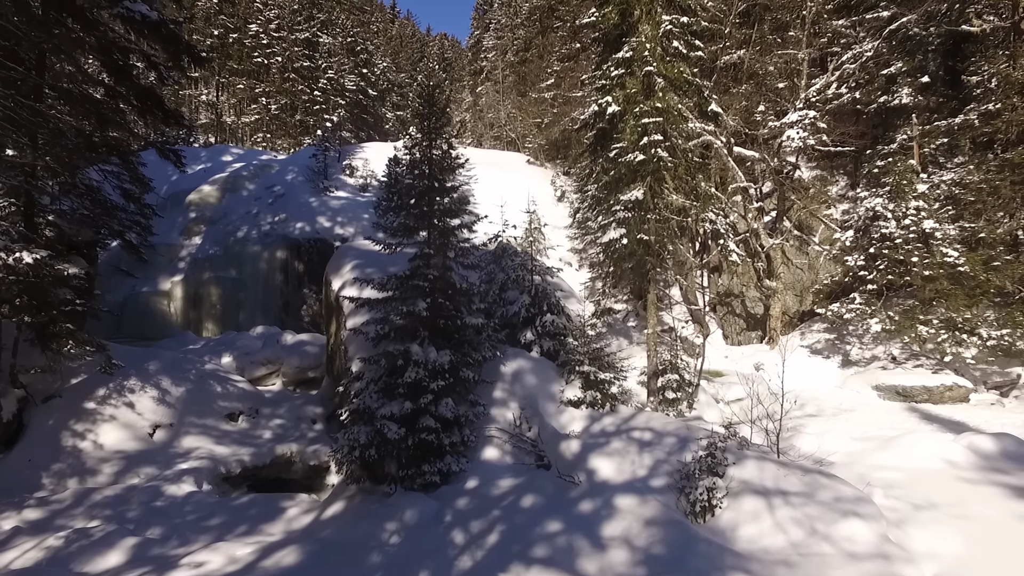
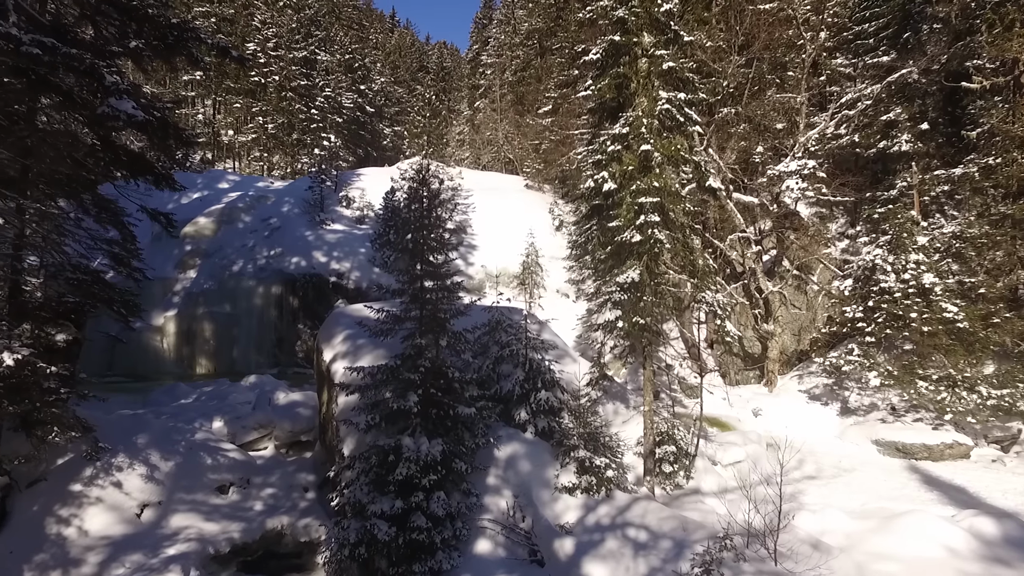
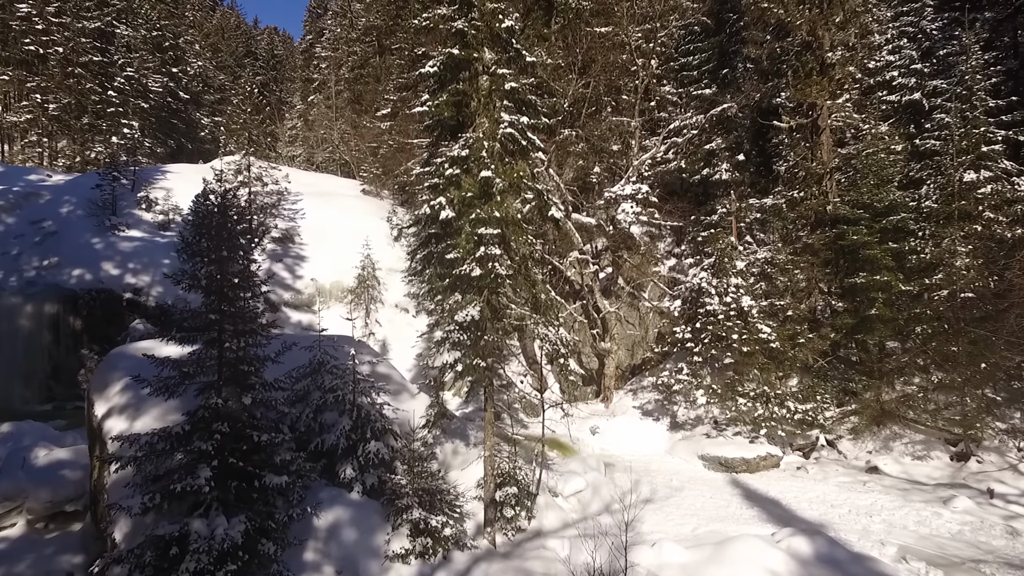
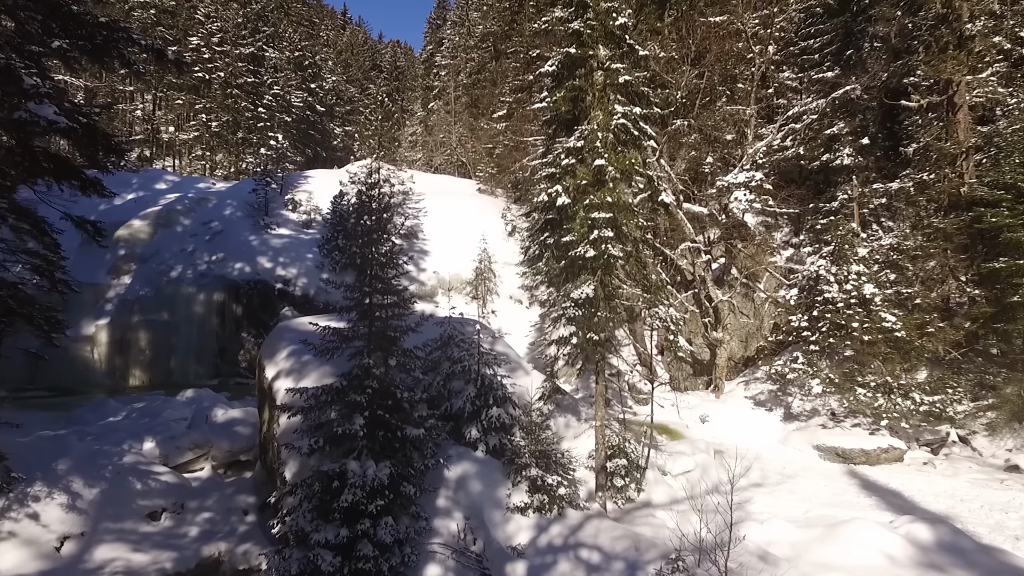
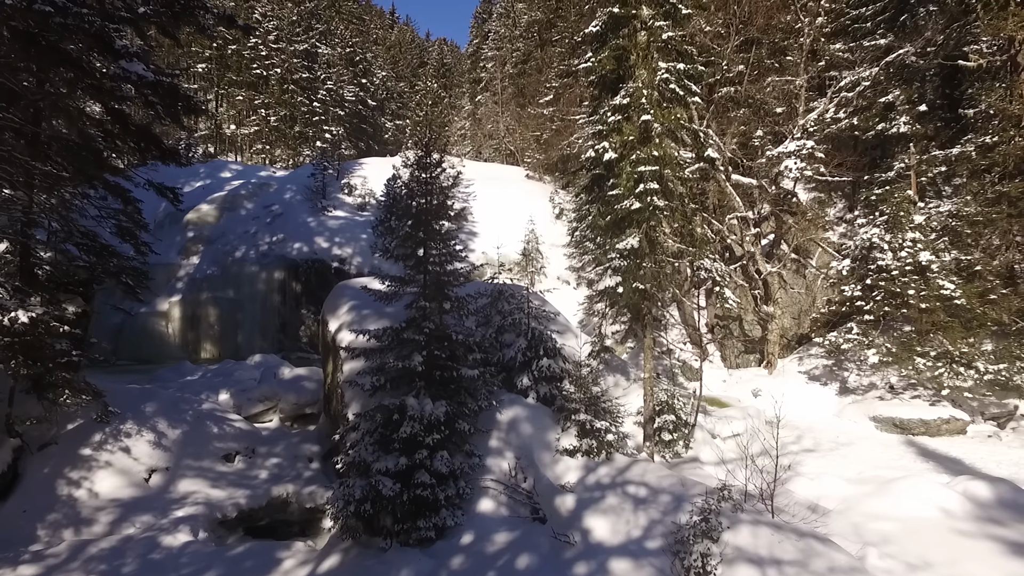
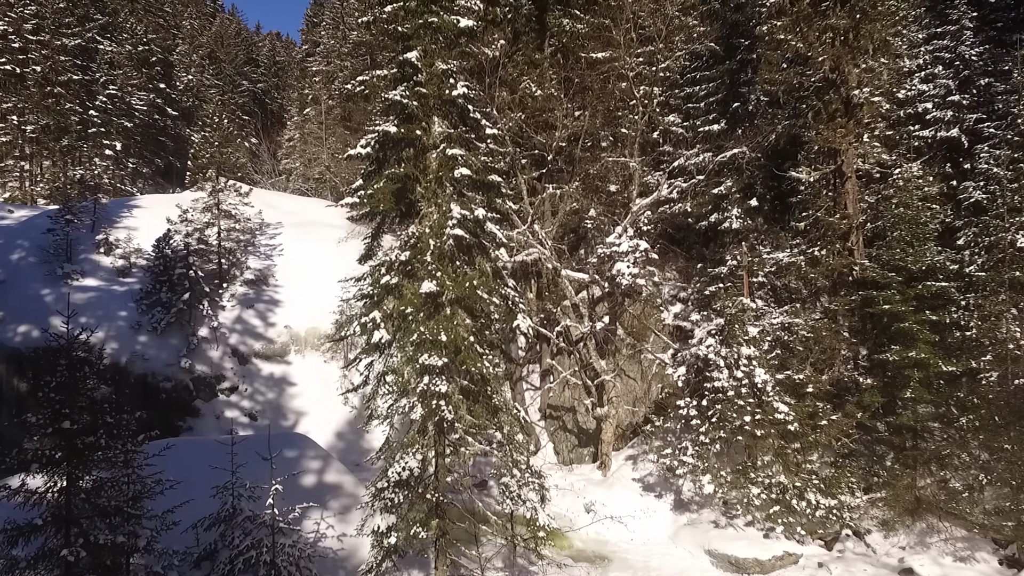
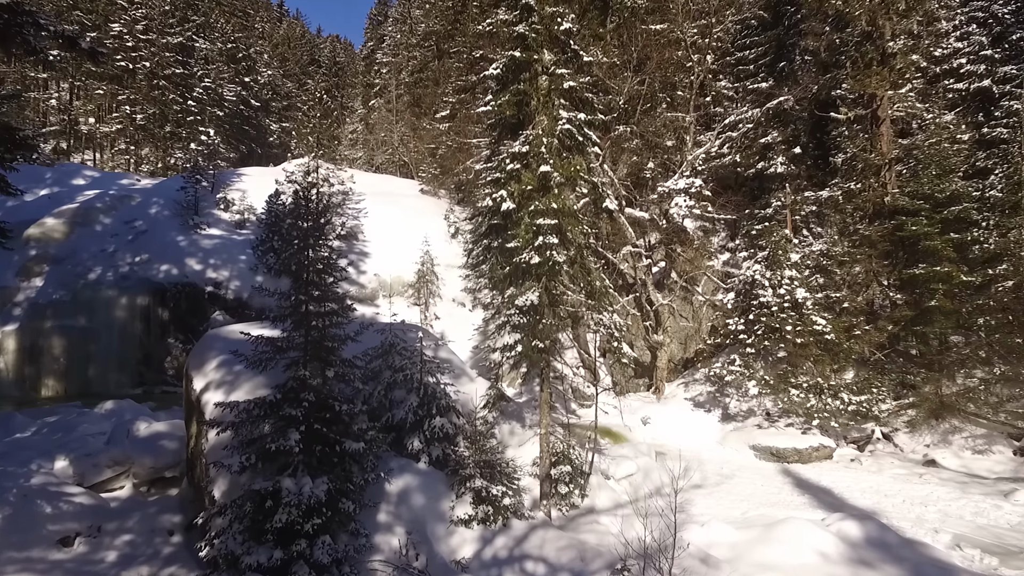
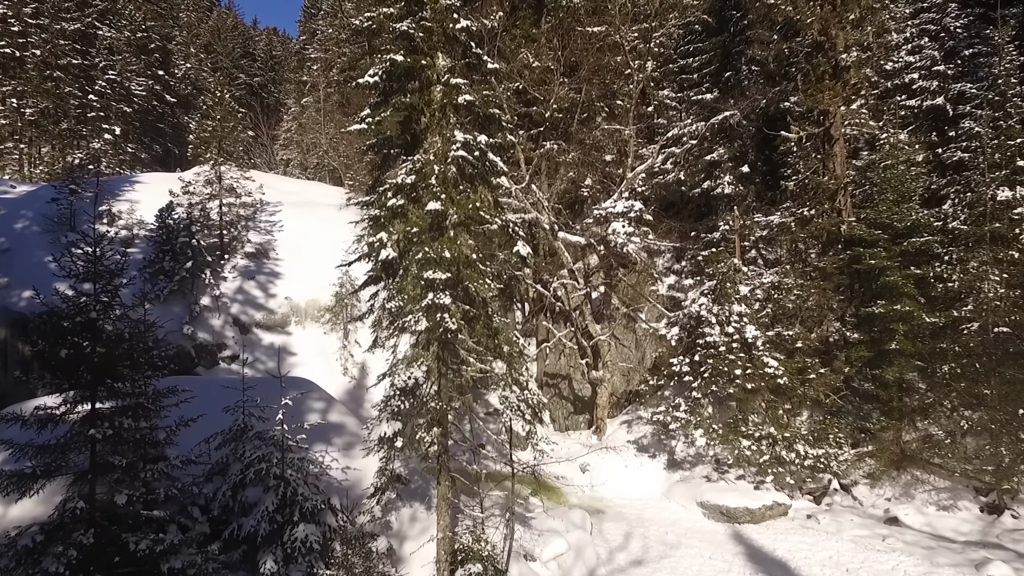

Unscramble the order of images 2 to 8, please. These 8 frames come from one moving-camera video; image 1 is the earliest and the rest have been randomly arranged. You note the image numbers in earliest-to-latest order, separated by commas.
5, 2, 4, 7, 3, 8, 6
